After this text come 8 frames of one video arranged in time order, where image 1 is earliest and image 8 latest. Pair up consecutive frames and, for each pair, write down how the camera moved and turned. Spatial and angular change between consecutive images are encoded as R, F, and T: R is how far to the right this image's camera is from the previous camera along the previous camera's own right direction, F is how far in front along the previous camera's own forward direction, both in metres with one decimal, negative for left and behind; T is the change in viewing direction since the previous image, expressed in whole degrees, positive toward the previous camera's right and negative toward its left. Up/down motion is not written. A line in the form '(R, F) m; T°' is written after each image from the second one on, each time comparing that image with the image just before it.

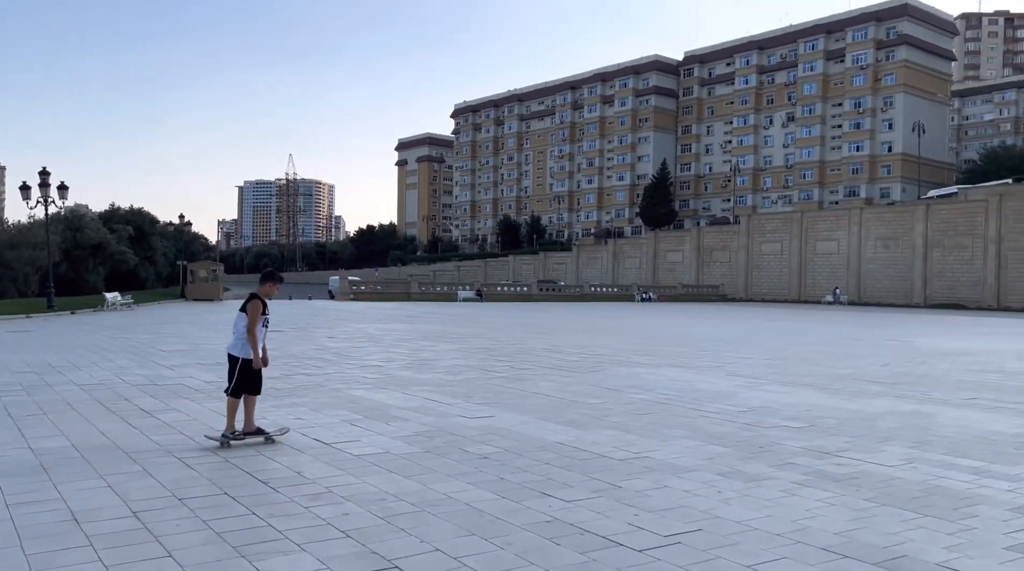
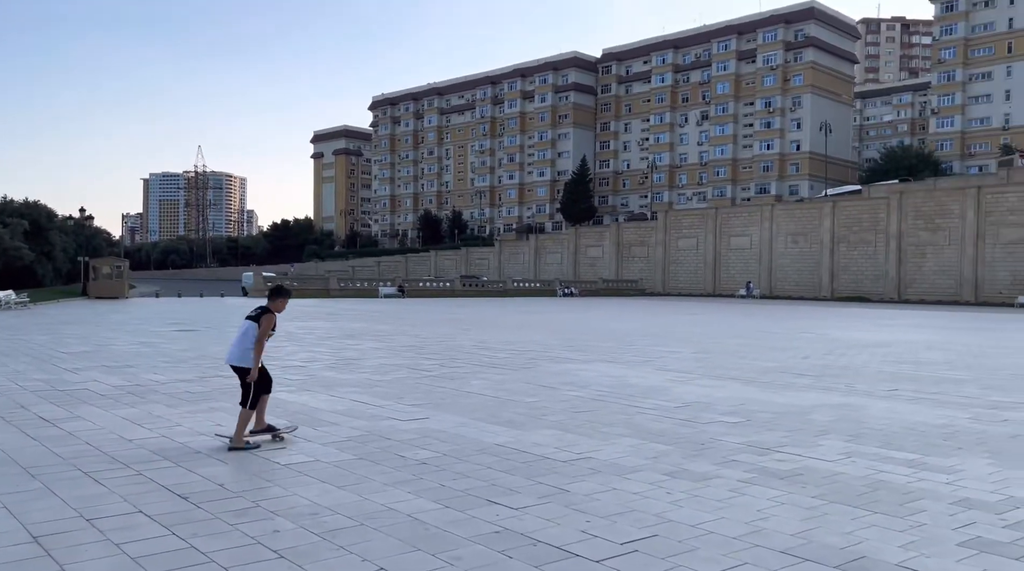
(-0.2, +0.3) m; +5°
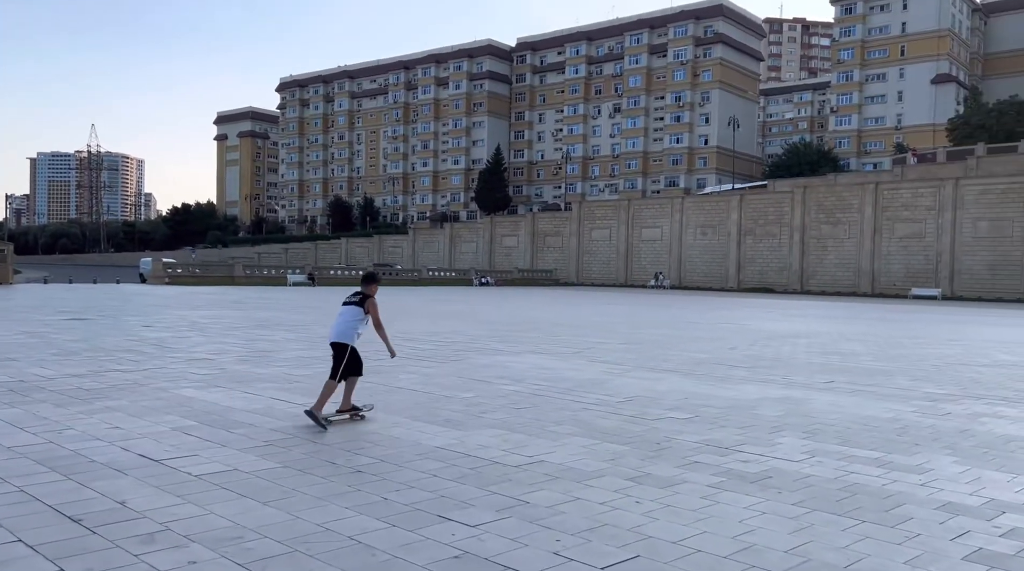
(-0.3, +0.7) m; +6°
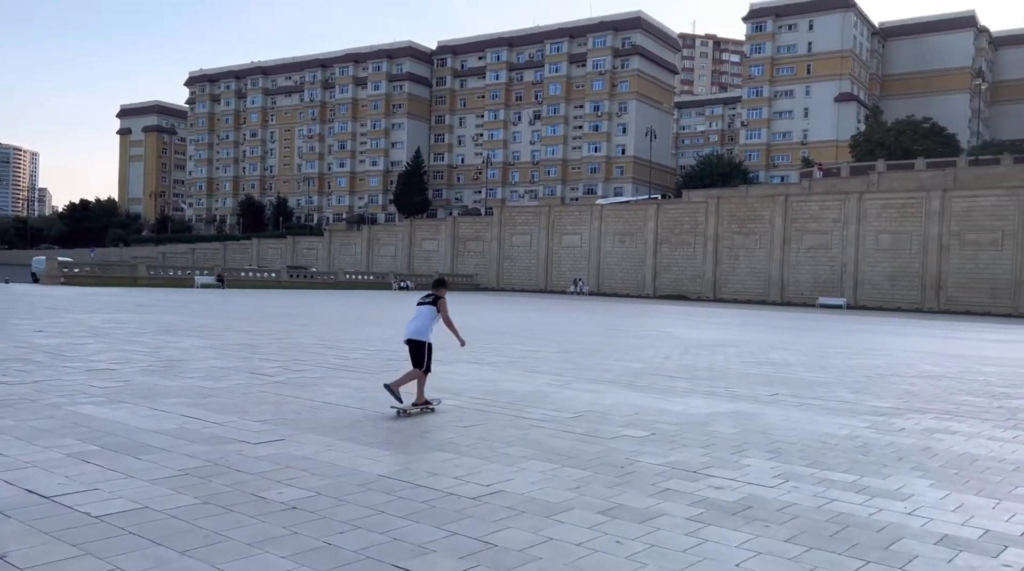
(-0.3, +0.7) m; +5°
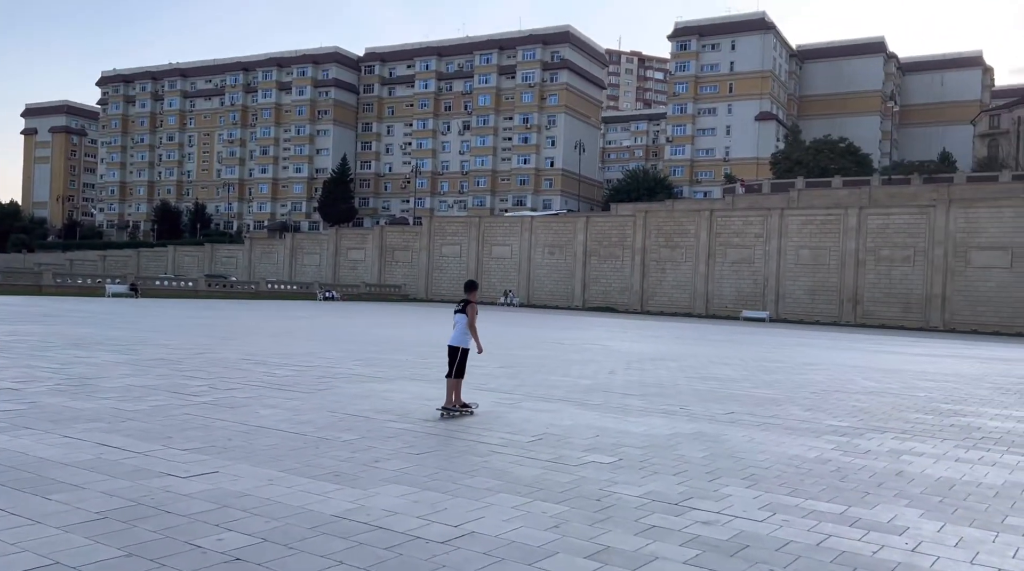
(-0.3, +0.6) m; +5°
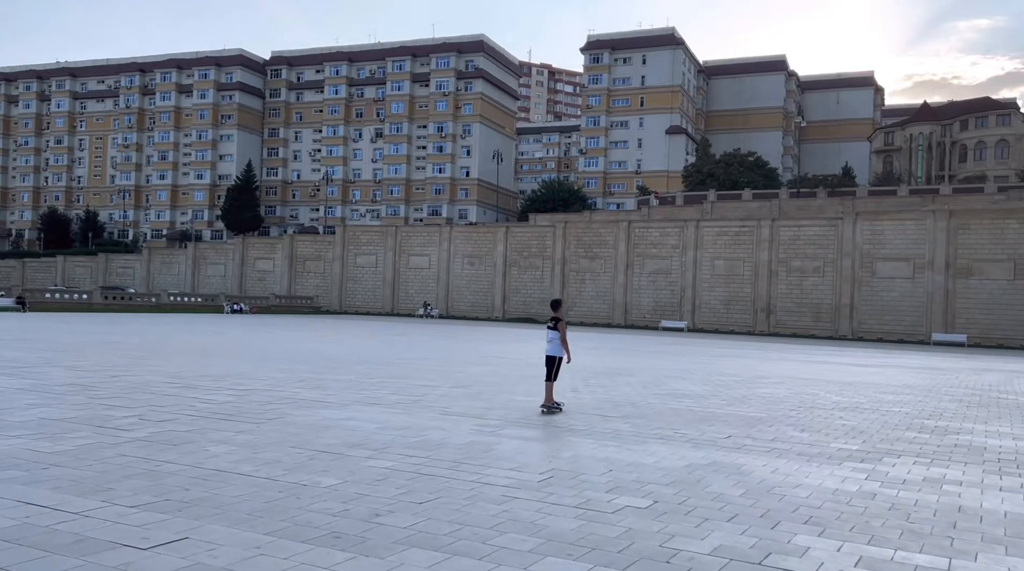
(-0.7, +1.2) m; +6°
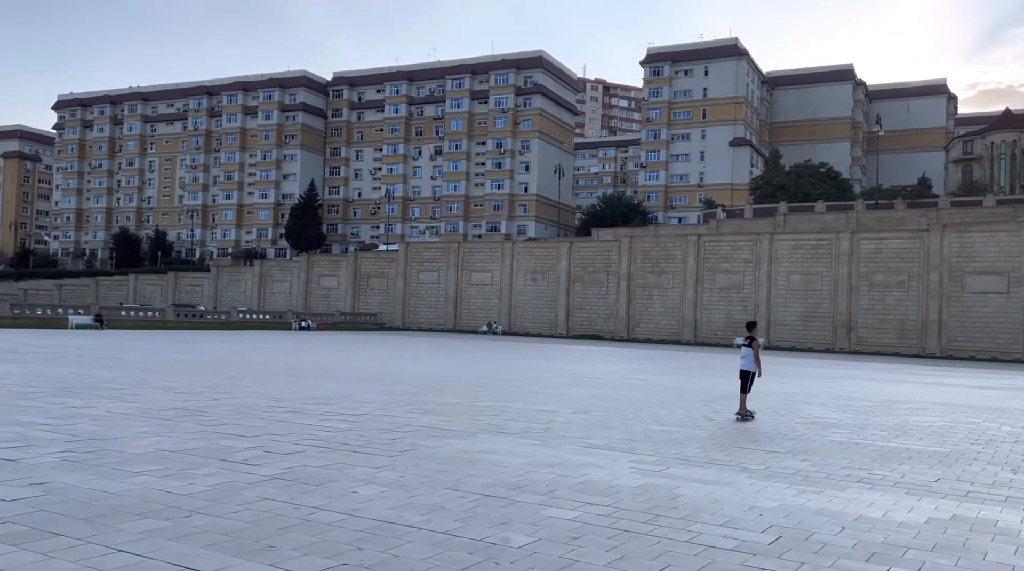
(-1.0, +1.3) m; -3°
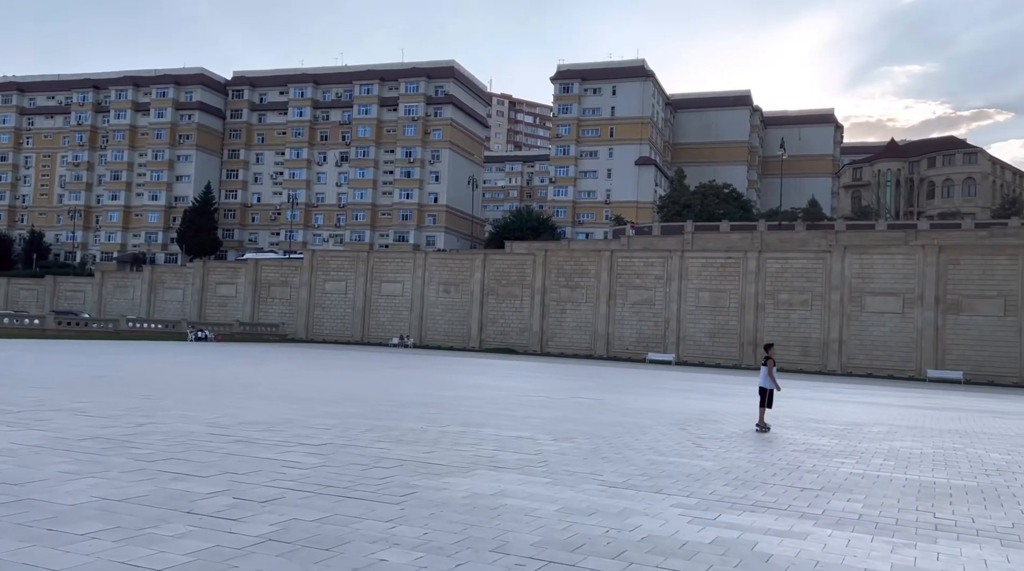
(-1.0, +1.4) m; +6°
